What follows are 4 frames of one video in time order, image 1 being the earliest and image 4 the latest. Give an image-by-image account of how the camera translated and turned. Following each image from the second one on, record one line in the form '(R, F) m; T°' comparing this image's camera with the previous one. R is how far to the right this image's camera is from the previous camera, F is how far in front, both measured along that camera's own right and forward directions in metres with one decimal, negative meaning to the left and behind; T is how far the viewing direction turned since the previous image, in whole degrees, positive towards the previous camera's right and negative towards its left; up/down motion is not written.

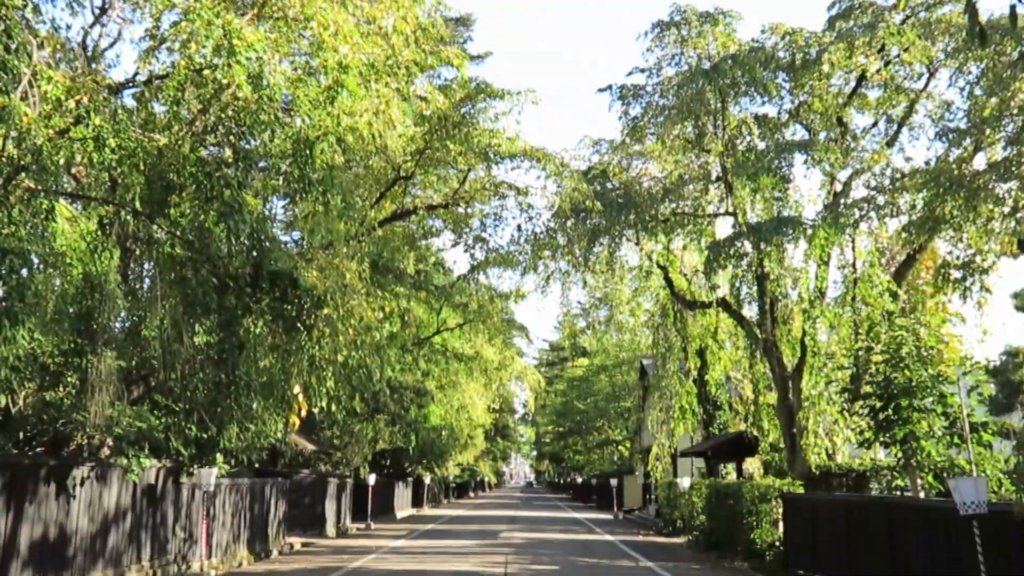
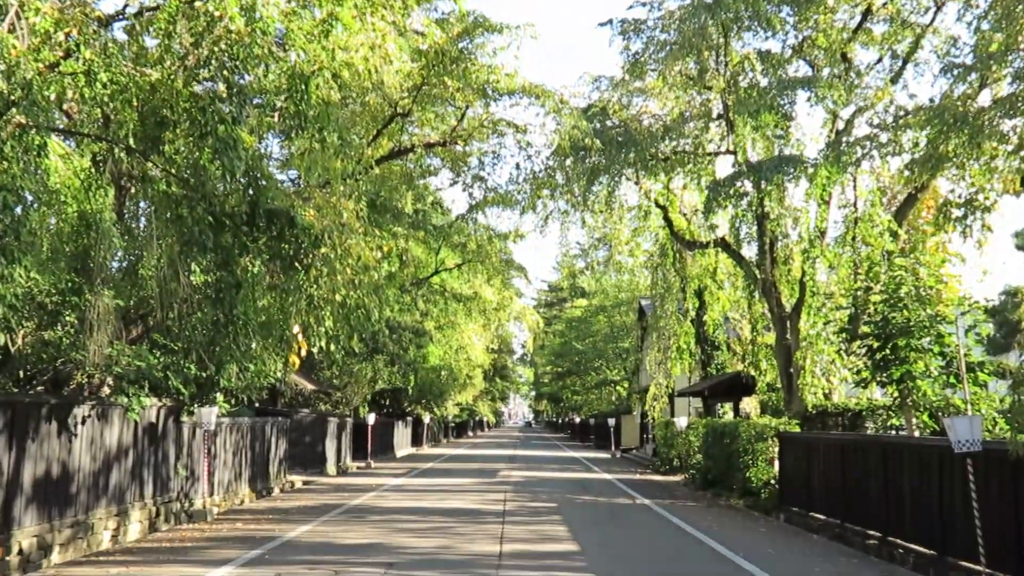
(0.0, +0.1) m; 0°
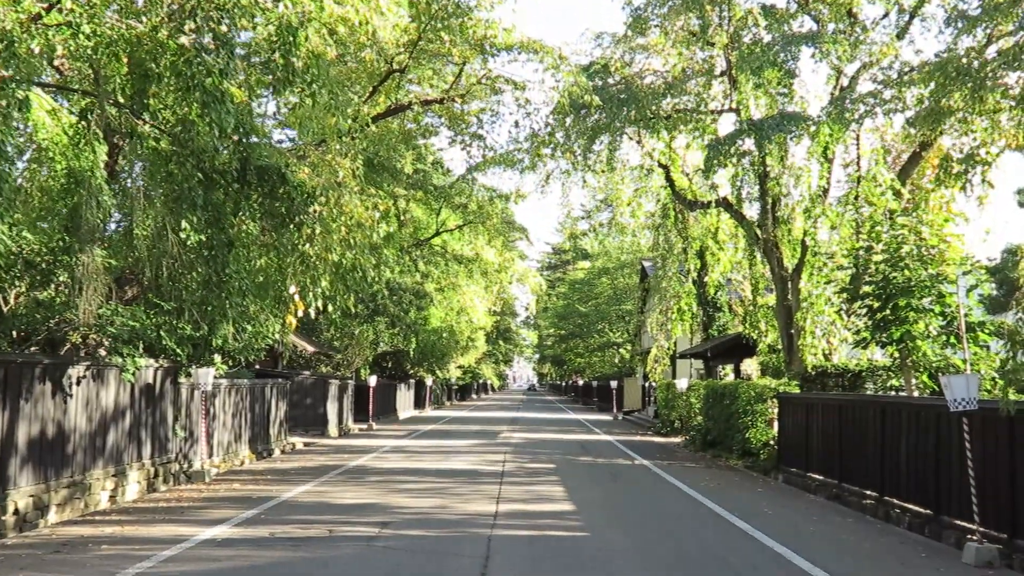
(+0.1, +0.1) m; 0°
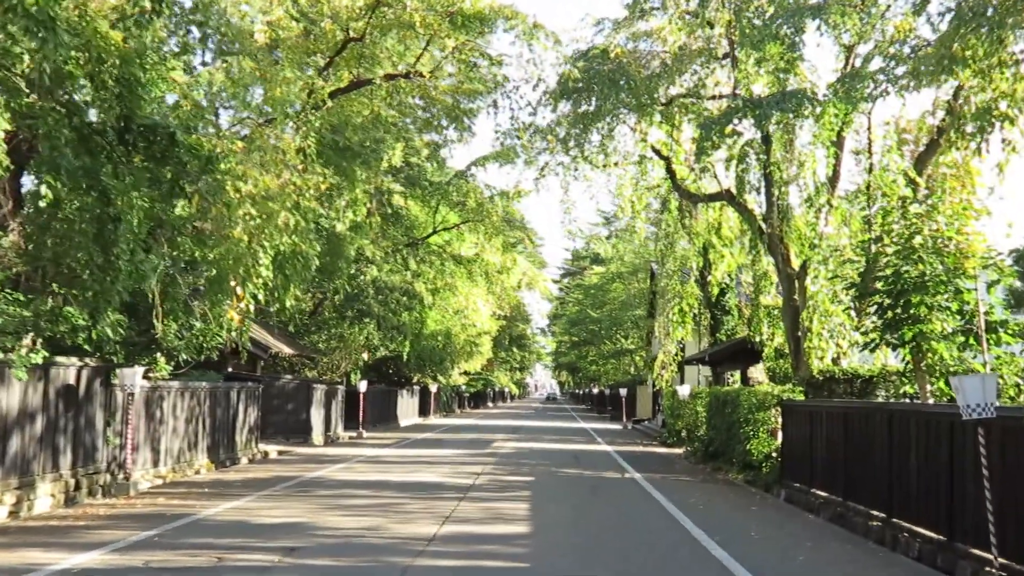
(+0.8, +1.6) m; -1°
